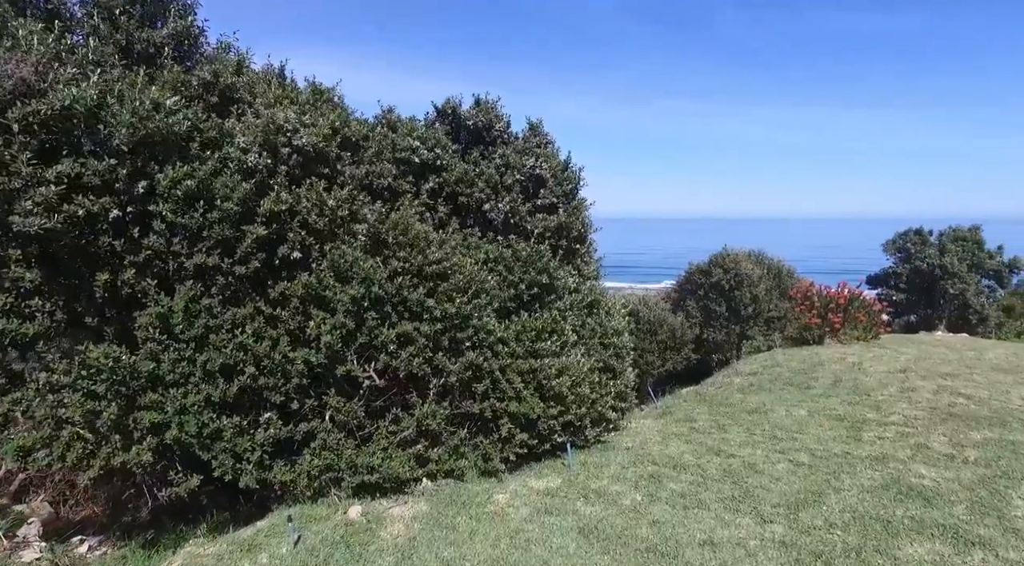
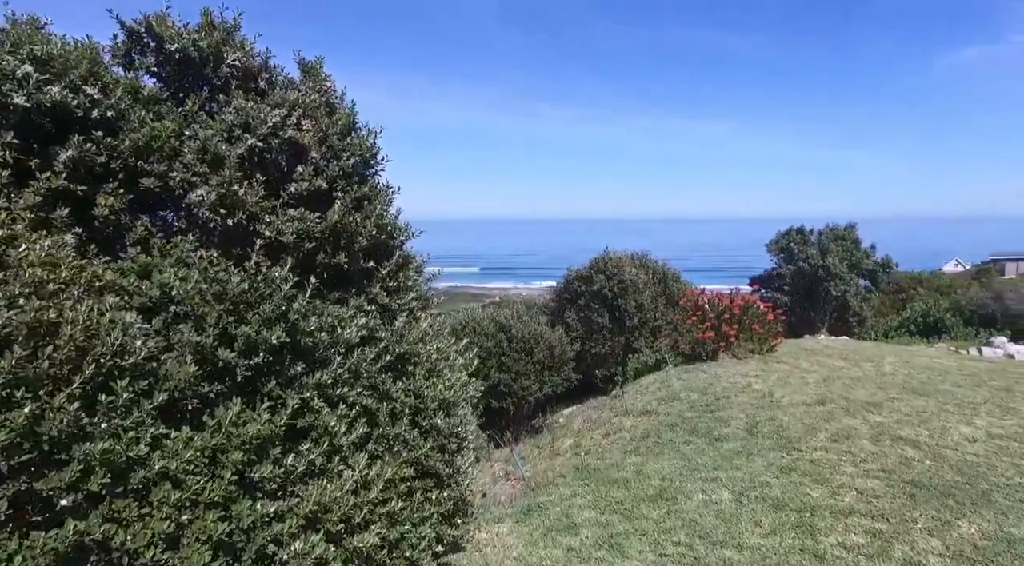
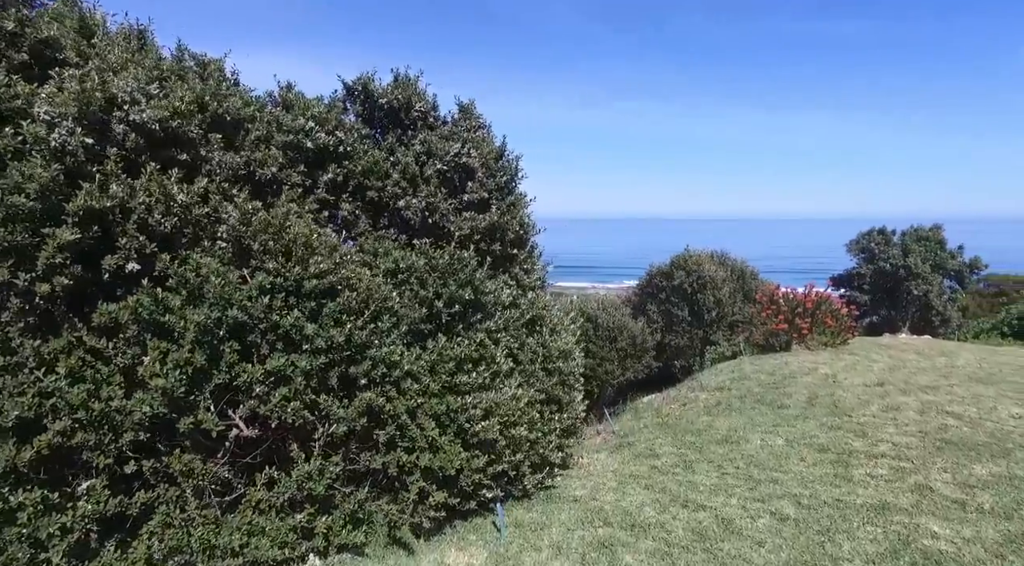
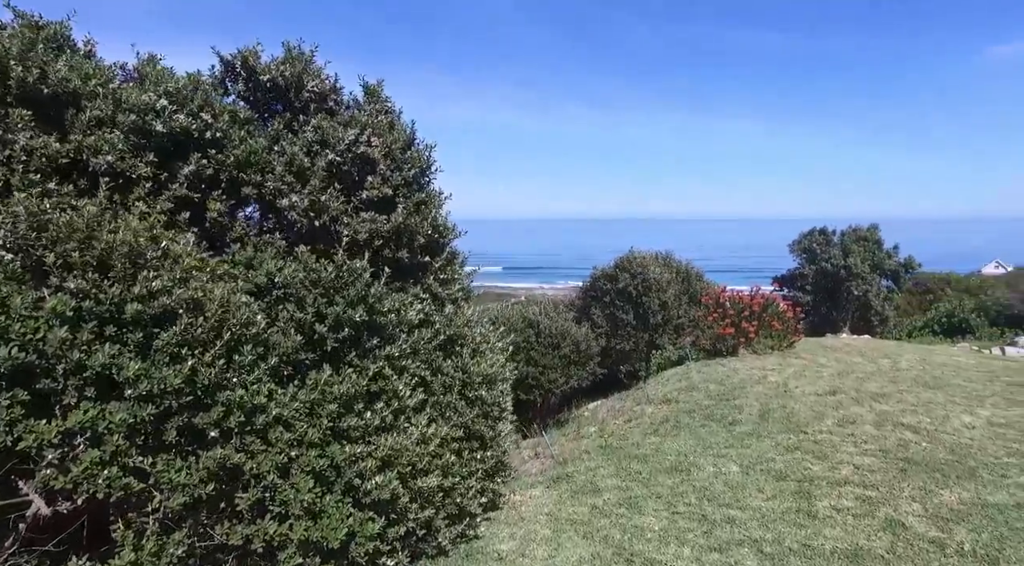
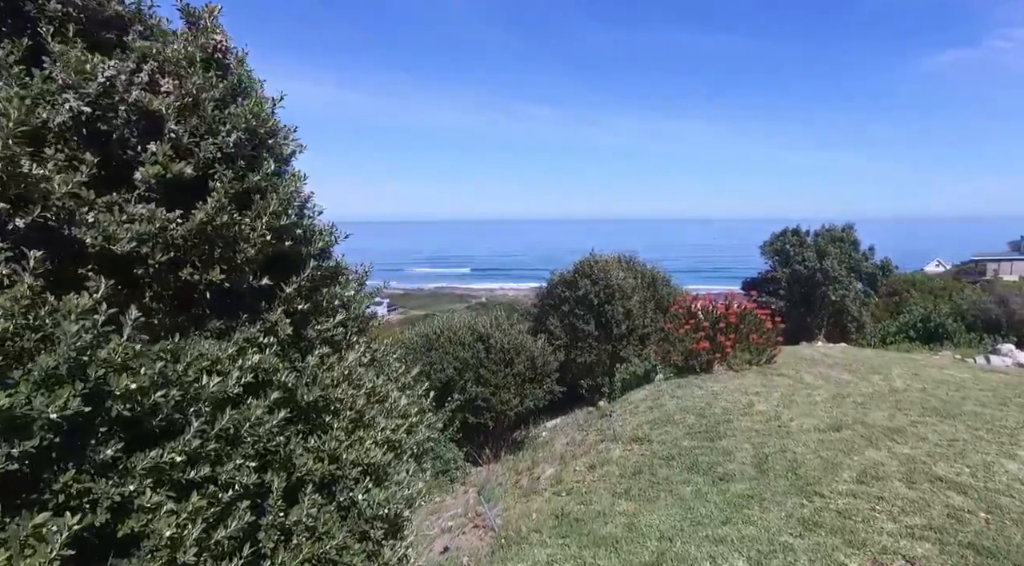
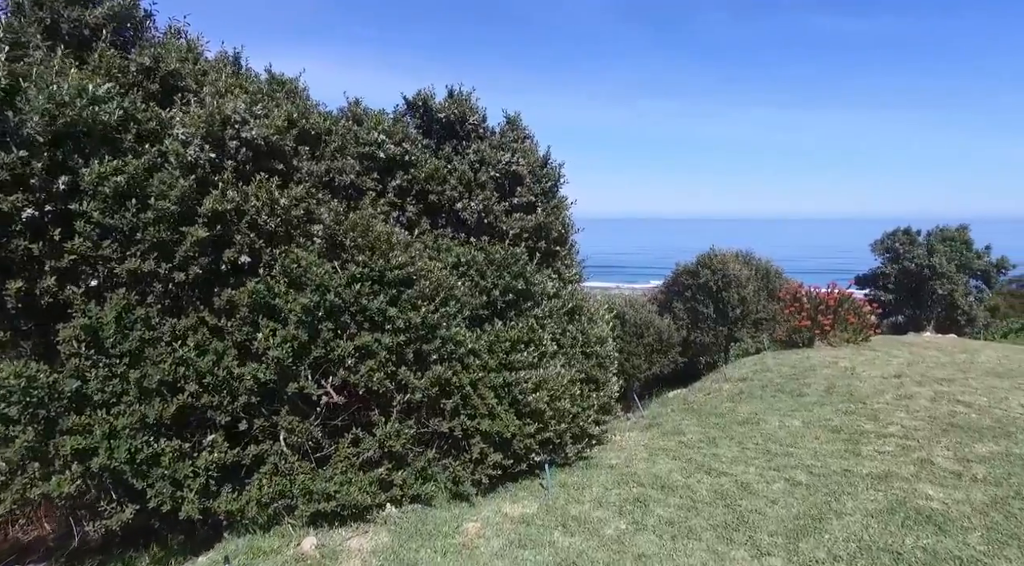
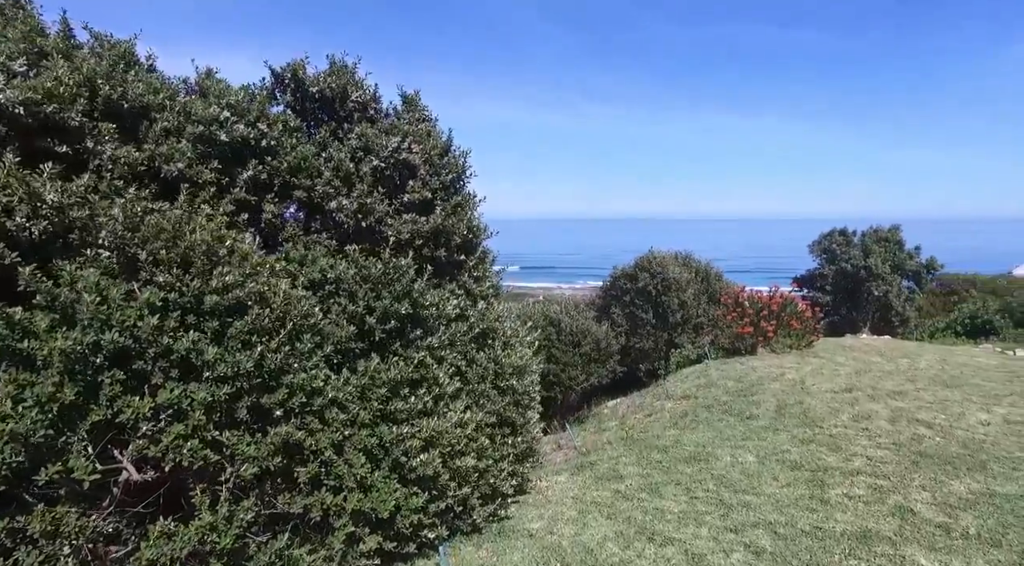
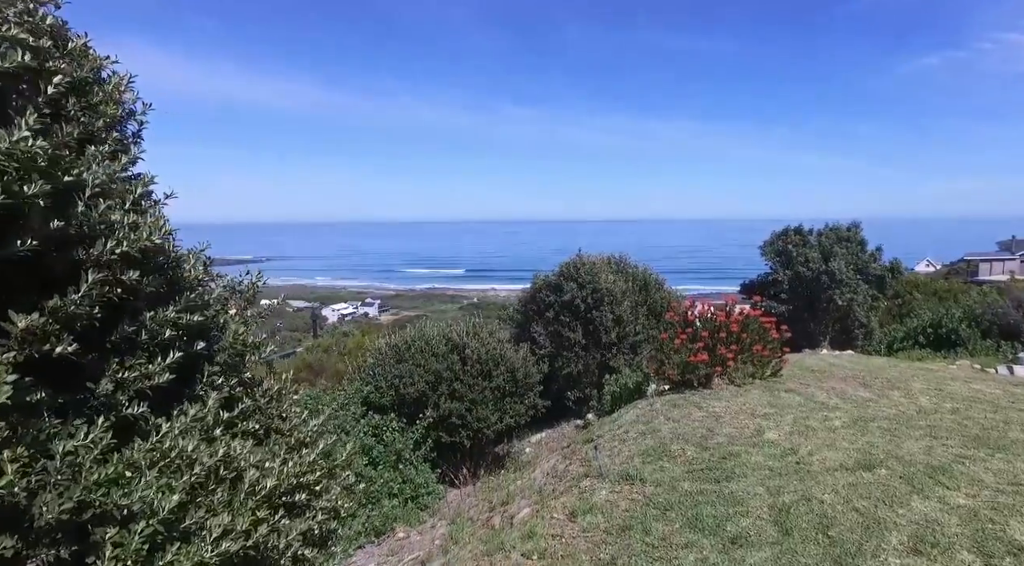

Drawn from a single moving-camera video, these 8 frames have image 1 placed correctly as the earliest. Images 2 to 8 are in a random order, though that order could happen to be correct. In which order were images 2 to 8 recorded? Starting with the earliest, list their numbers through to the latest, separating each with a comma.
6, 3, 7, 4, 2, 5, 8
